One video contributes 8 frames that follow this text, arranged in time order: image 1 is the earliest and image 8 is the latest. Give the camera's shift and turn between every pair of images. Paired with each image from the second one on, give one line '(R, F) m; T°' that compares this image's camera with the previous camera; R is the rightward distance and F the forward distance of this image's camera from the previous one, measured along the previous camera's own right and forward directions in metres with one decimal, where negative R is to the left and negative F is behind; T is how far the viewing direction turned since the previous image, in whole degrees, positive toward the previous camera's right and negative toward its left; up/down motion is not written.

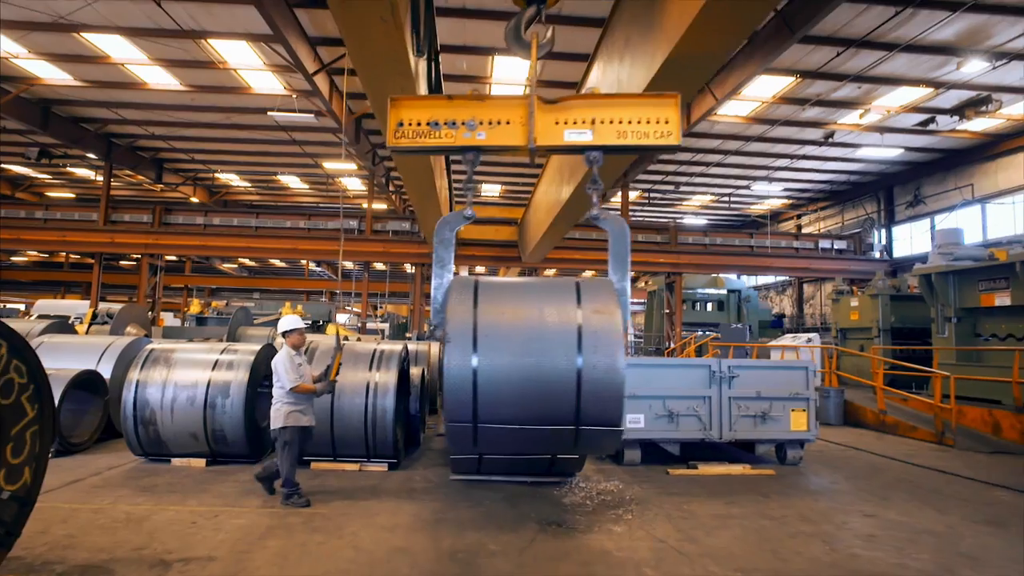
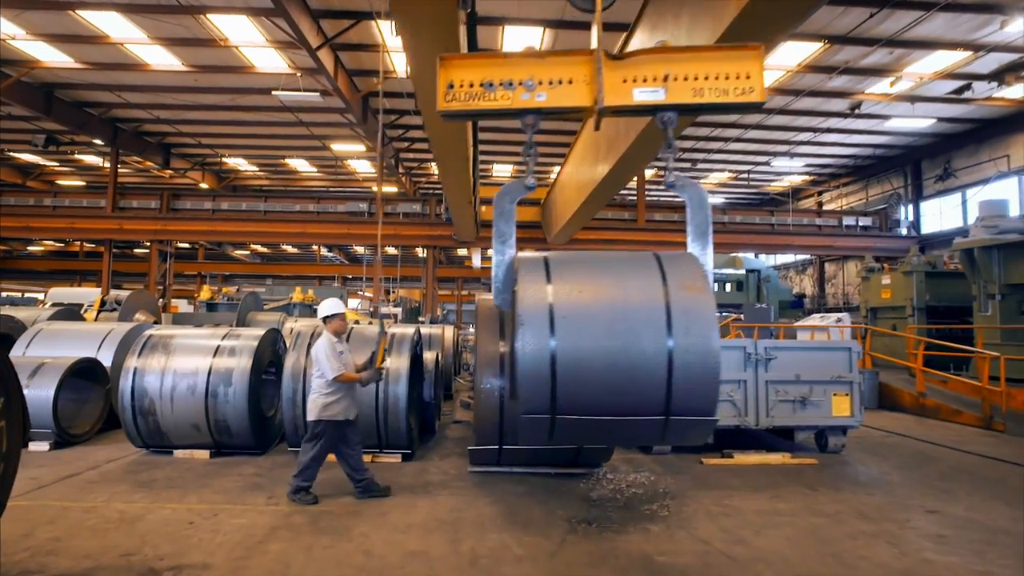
(-0.1, +0.4) m; -1°
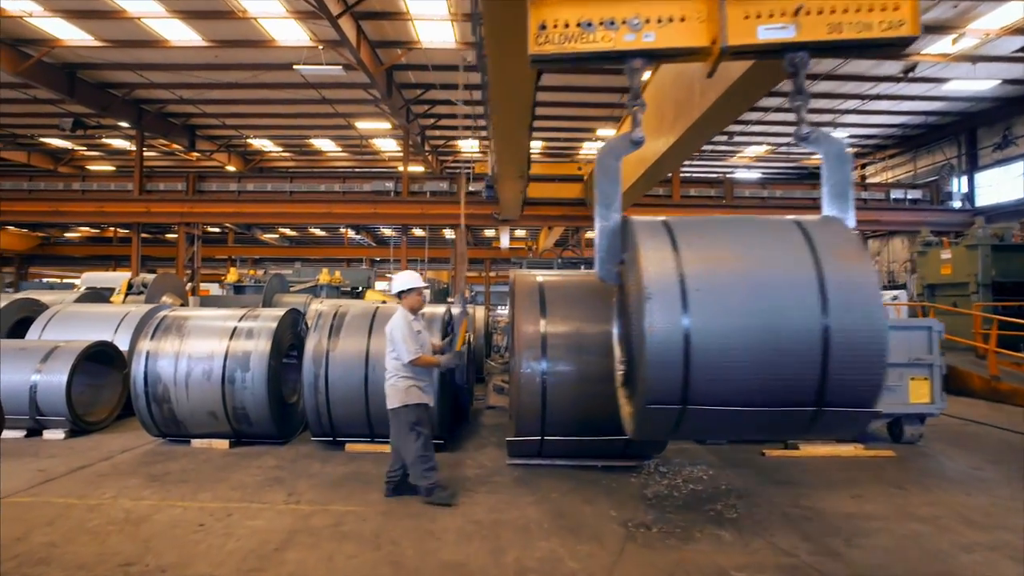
(-0.1, +0.5) m; -3°
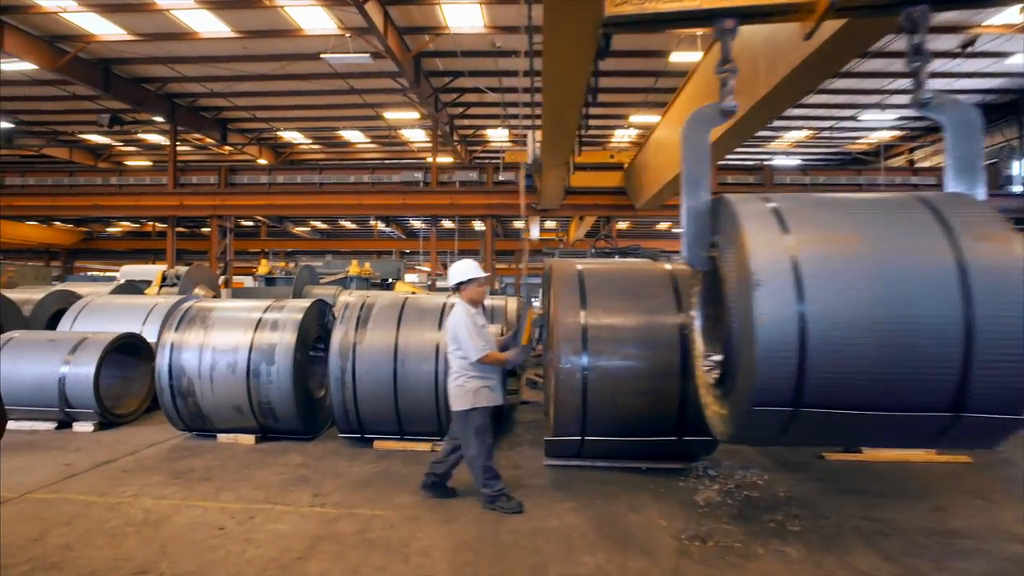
(-0.1, +0.3) m; -3°
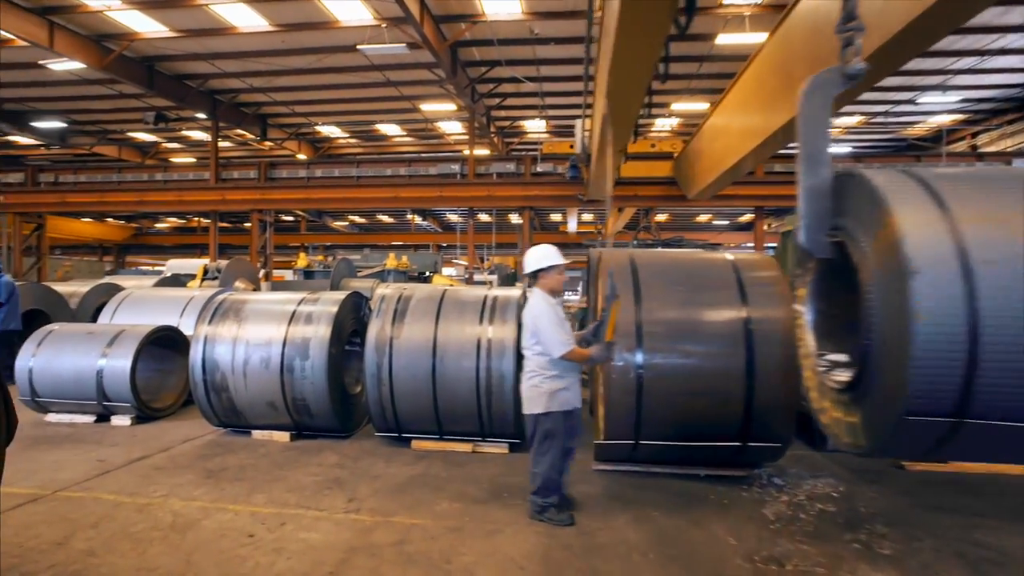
(-0.1, +0.3) m; -4°
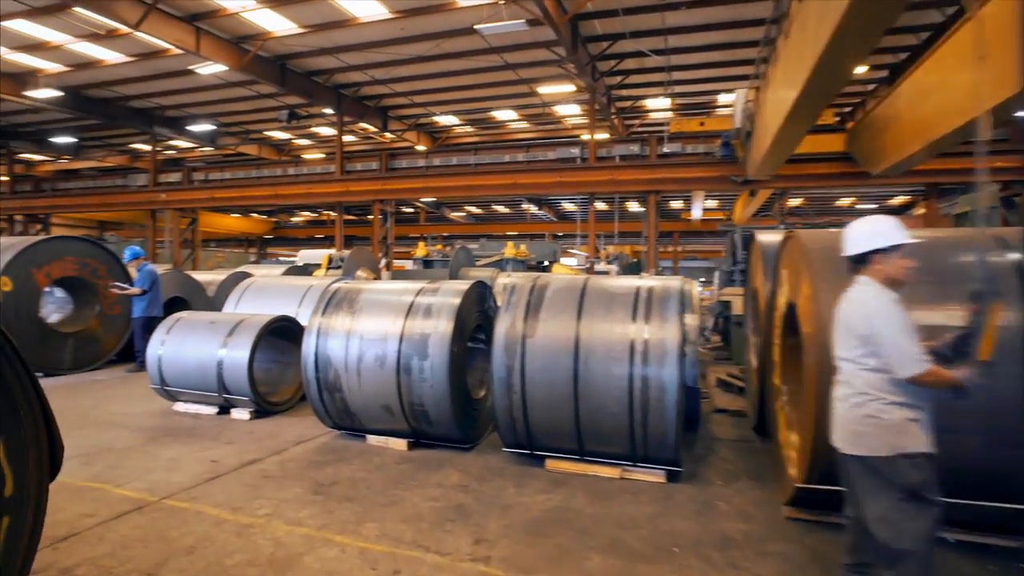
(-0.3, +0.8) m; -11°
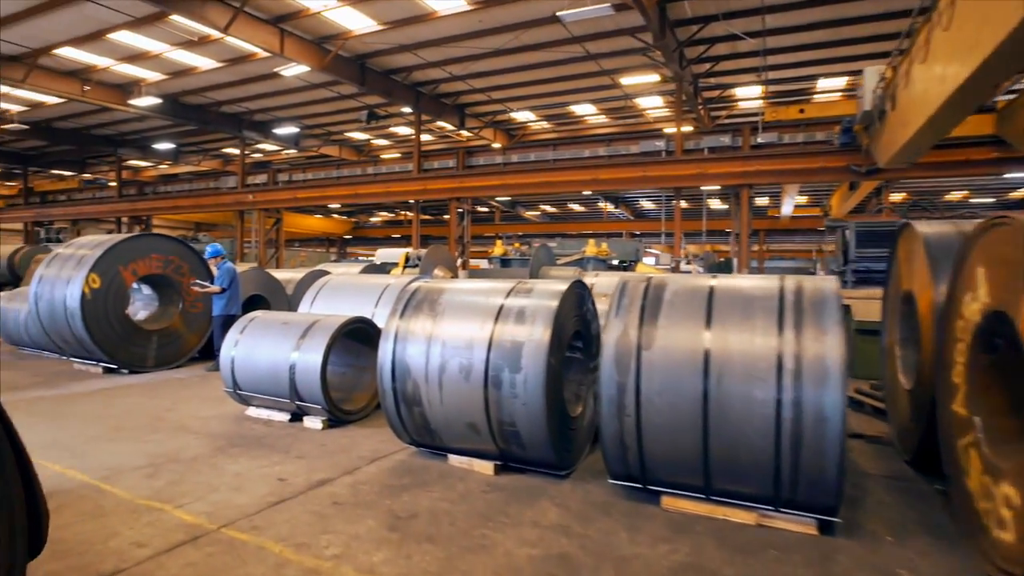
(-0.2, +0.6) m; -7°
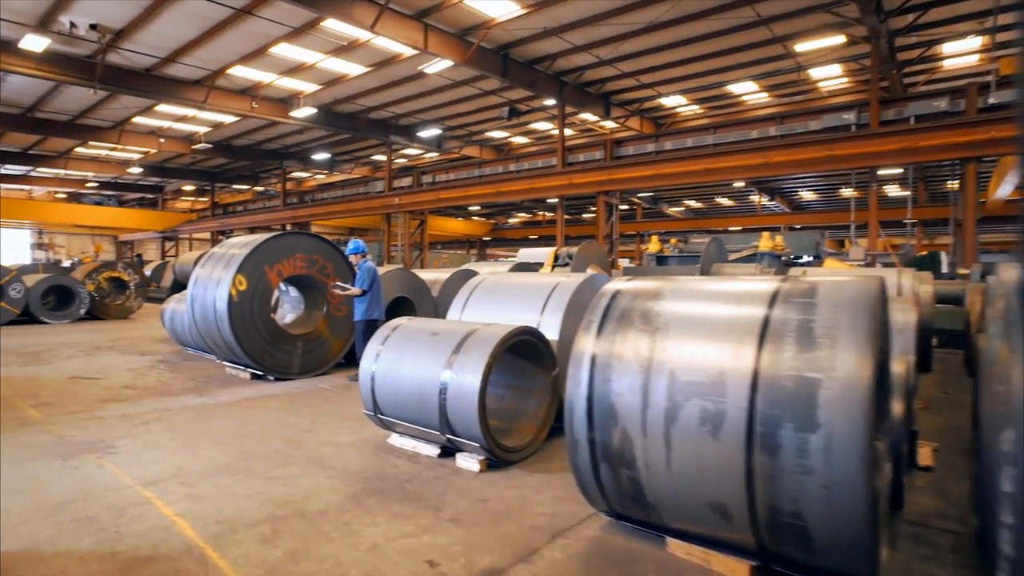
(-0.5, +1.2) m; -13°
